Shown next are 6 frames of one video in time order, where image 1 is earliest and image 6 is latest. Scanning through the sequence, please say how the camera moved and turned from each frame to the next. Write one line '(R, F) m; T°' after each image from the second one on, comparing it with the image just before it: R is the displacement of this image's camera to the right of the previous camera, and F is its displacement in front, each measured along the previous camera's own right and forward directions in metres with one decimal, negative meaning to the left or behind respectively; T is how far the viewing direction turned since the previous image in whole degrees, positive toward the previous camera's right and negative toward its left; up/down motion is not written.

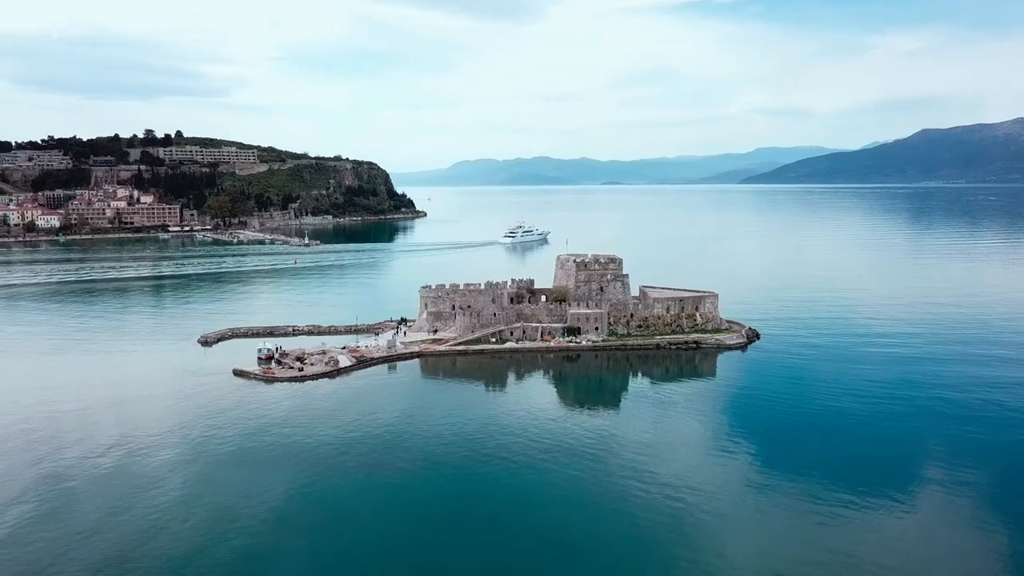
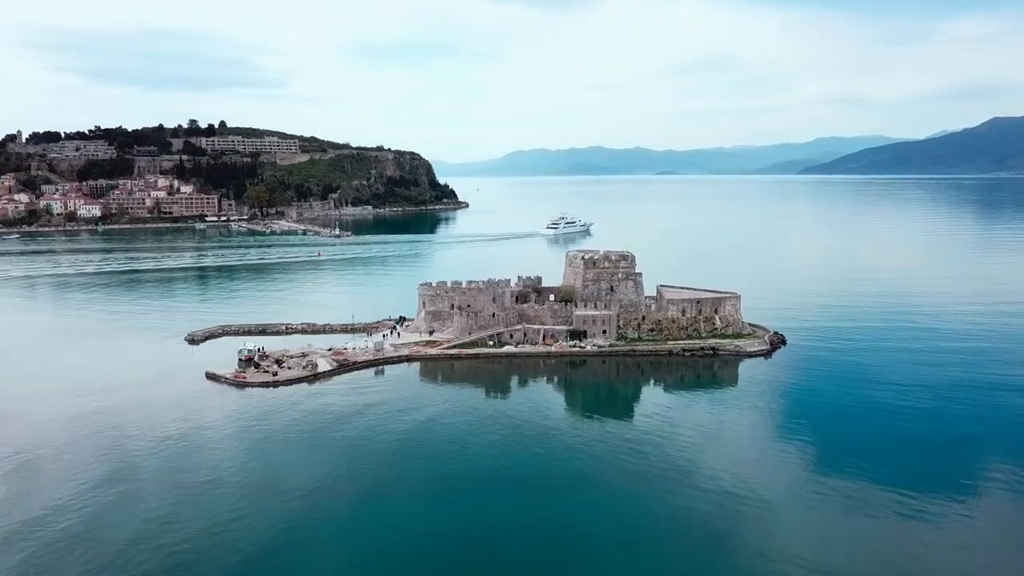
(+2.0, +2.5) m; -4°
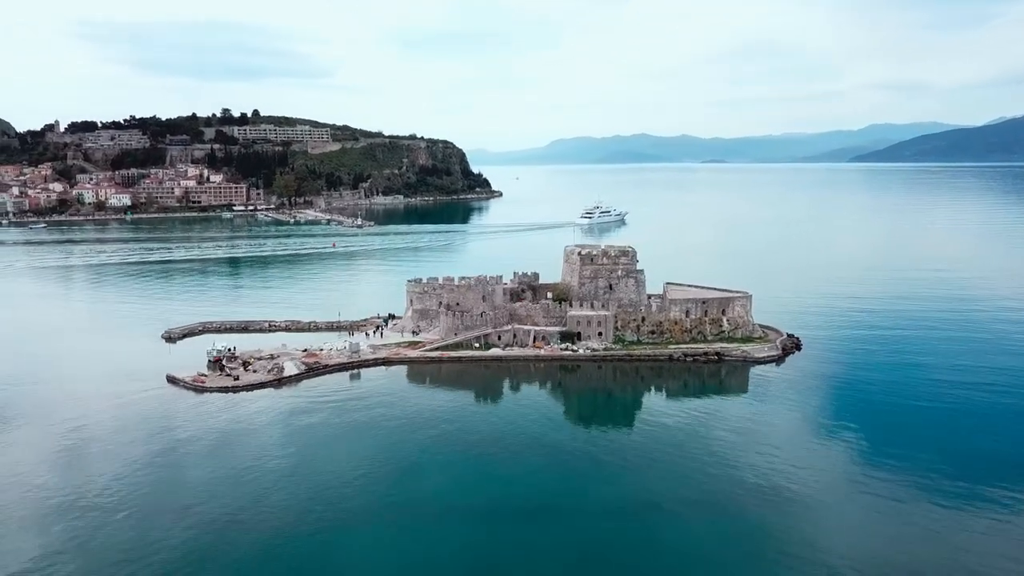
(+2.0, +2.2) m; -3°
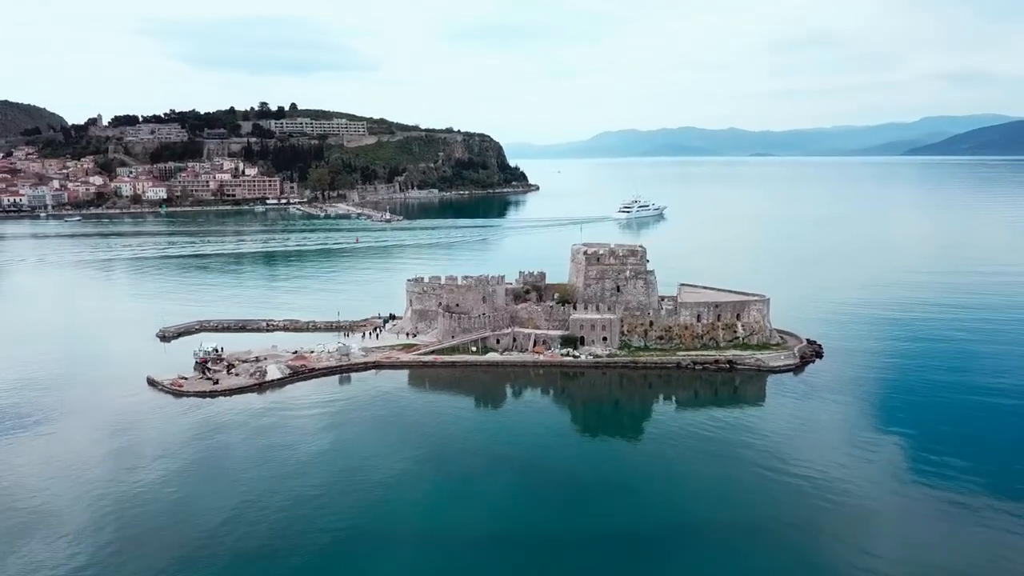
(+1.5, +1.6) m; -3°
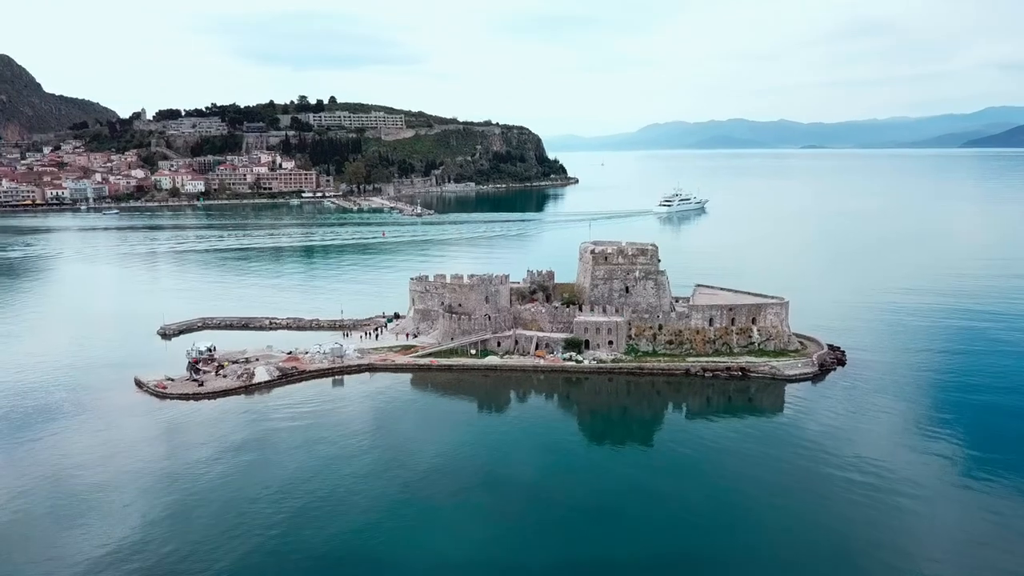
(+1.4, +1.3) m; -3°
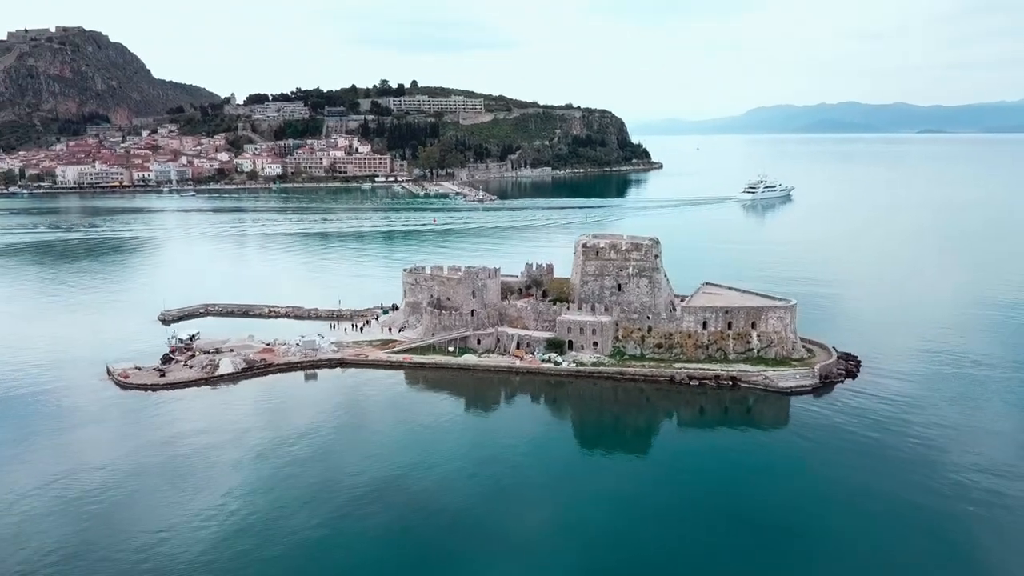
(+3.6, +1.7) m; -7°
